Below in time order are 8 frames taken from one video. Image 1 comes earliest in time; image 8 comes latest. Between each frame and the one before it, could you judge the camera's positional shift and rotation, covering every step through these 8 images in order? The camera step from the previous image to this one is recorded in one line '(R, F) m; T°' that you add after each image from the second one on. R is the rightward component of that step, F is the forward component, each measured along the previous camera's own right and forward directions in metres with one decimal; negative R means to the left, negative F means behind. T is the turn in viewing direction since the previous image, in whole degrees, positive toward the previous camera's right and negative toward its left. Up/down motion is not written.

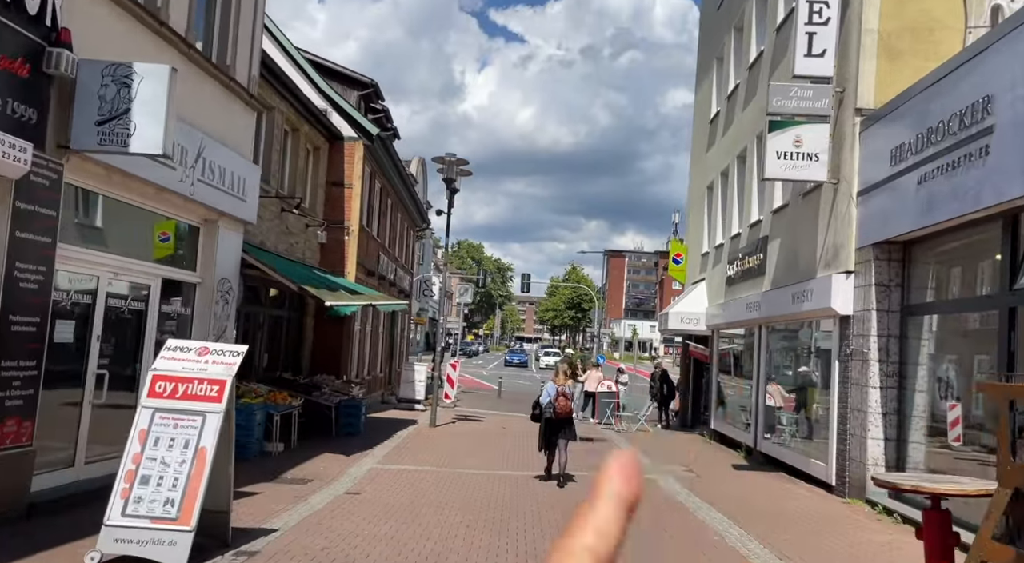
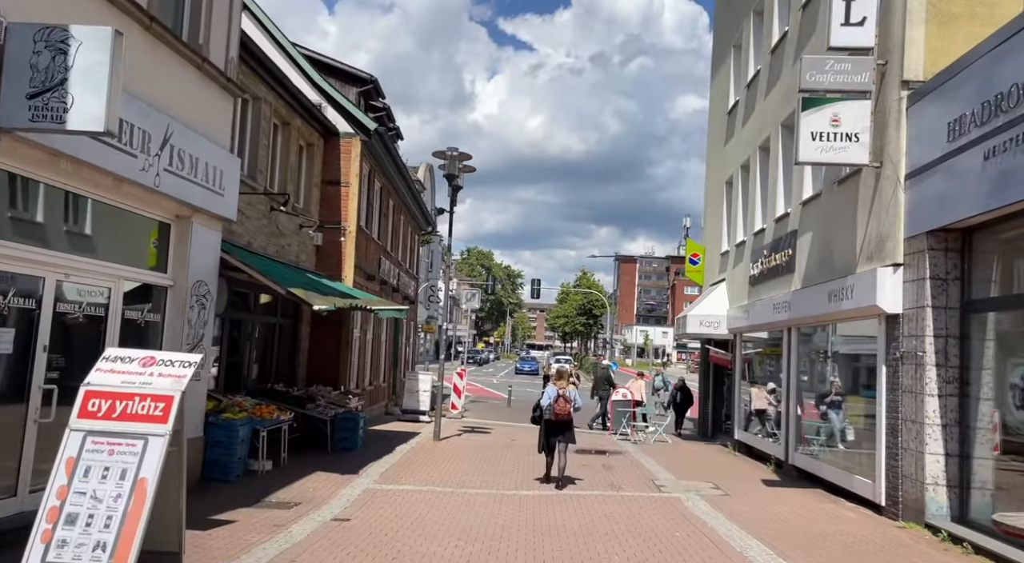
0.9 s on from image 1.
(+0.1, +1.0) m; -1°
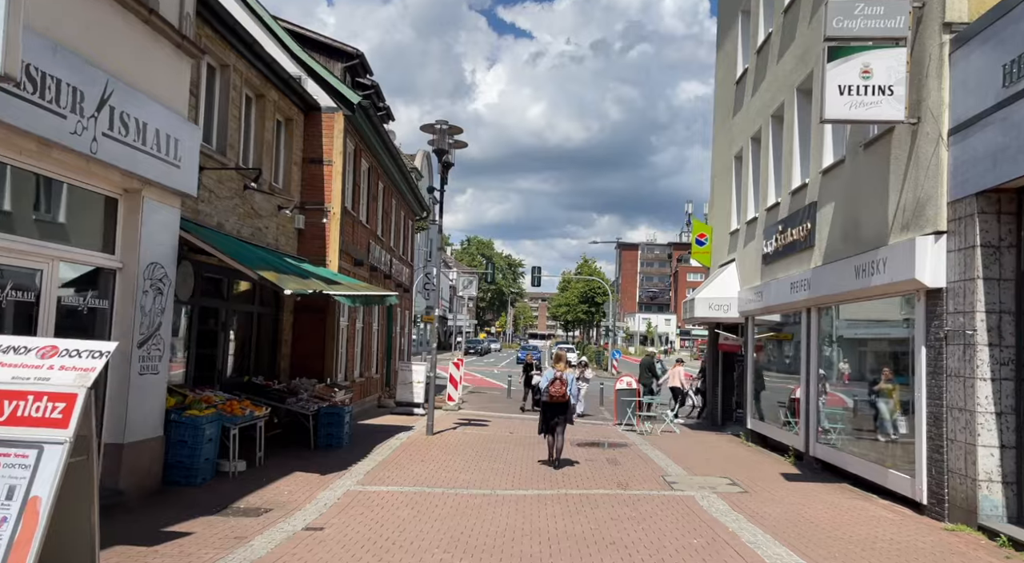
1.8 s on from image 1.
(+0.1, +1.0) m; 0°
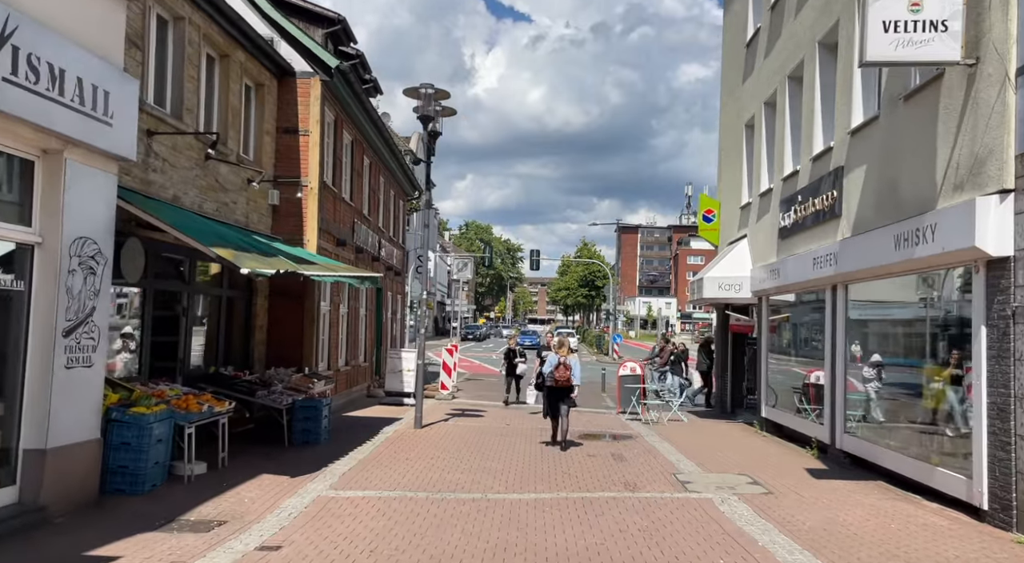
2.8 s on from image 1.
(+0.1, +1.2) m; 0°
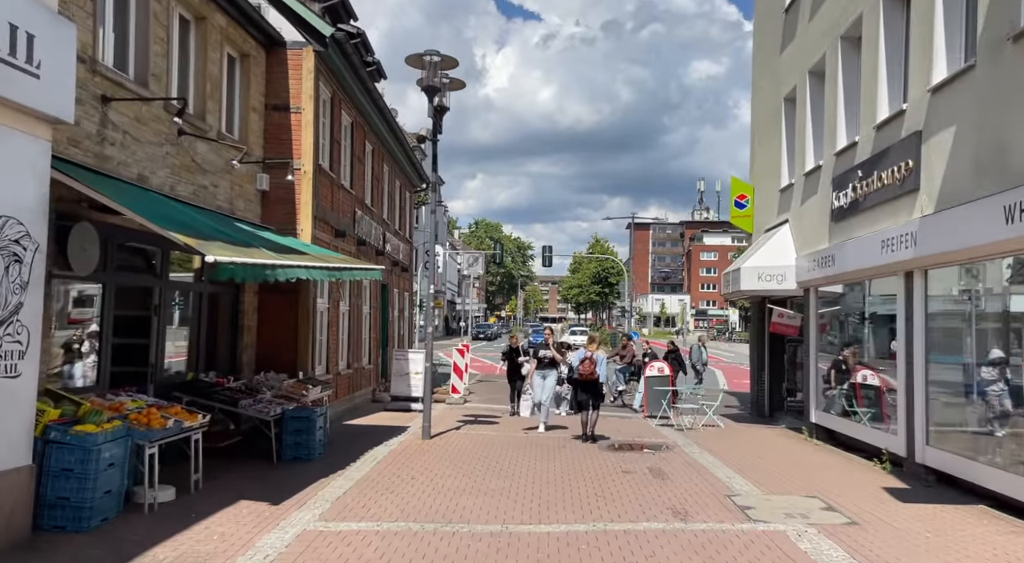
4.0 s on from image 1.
(-0.1, +1.5) m; -1°
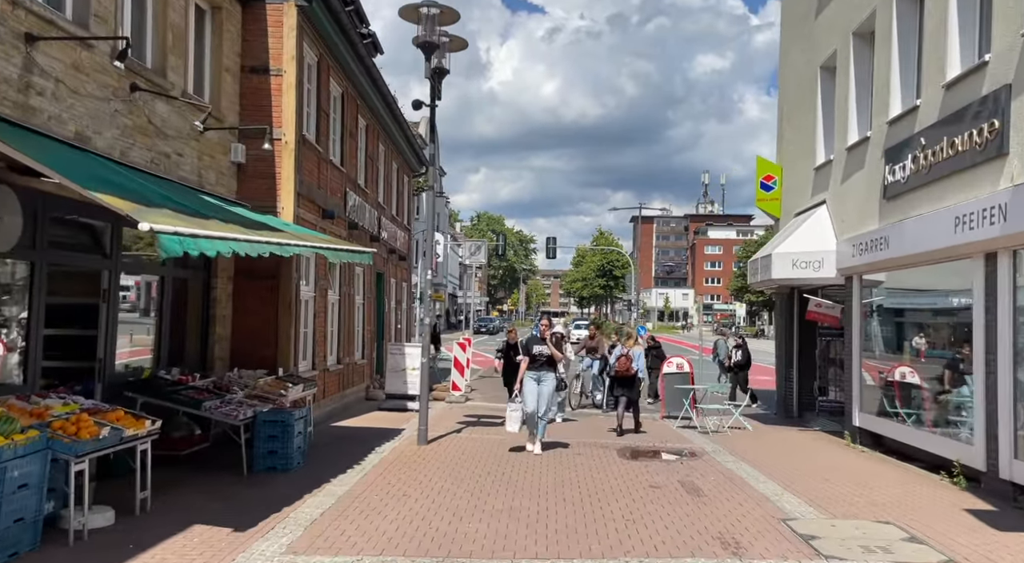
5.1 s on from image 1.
(-0.1, +1.4) m; 0°
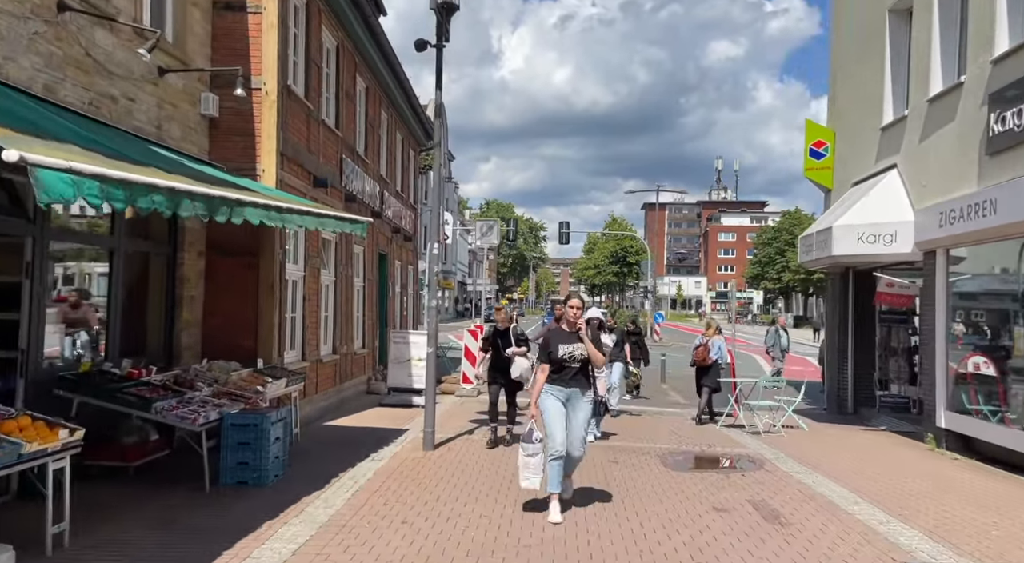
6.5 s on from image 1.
(-0.2, +1.7) m; -1°
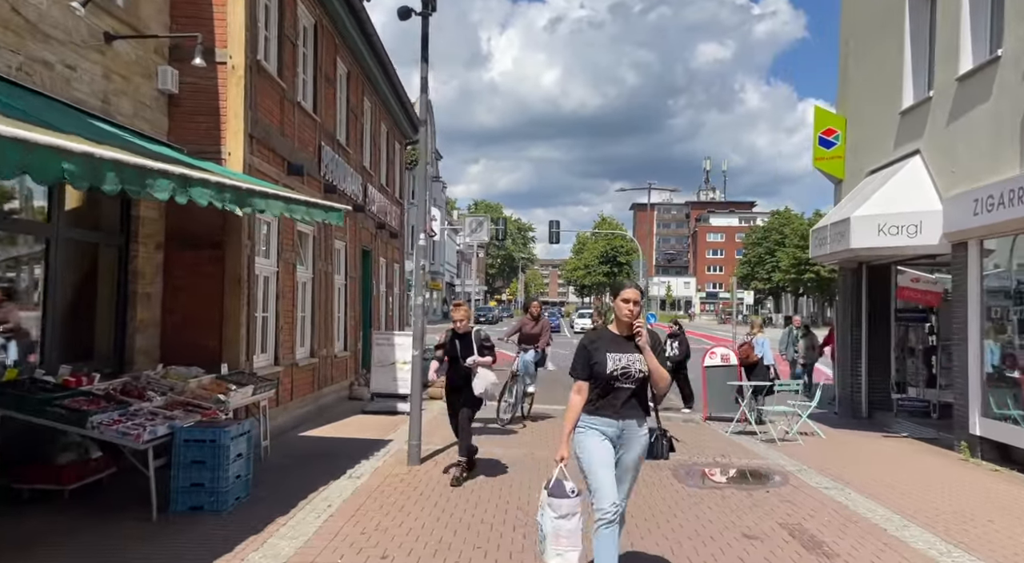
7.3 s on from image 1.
(-0.1, +0.9) m; +1°
